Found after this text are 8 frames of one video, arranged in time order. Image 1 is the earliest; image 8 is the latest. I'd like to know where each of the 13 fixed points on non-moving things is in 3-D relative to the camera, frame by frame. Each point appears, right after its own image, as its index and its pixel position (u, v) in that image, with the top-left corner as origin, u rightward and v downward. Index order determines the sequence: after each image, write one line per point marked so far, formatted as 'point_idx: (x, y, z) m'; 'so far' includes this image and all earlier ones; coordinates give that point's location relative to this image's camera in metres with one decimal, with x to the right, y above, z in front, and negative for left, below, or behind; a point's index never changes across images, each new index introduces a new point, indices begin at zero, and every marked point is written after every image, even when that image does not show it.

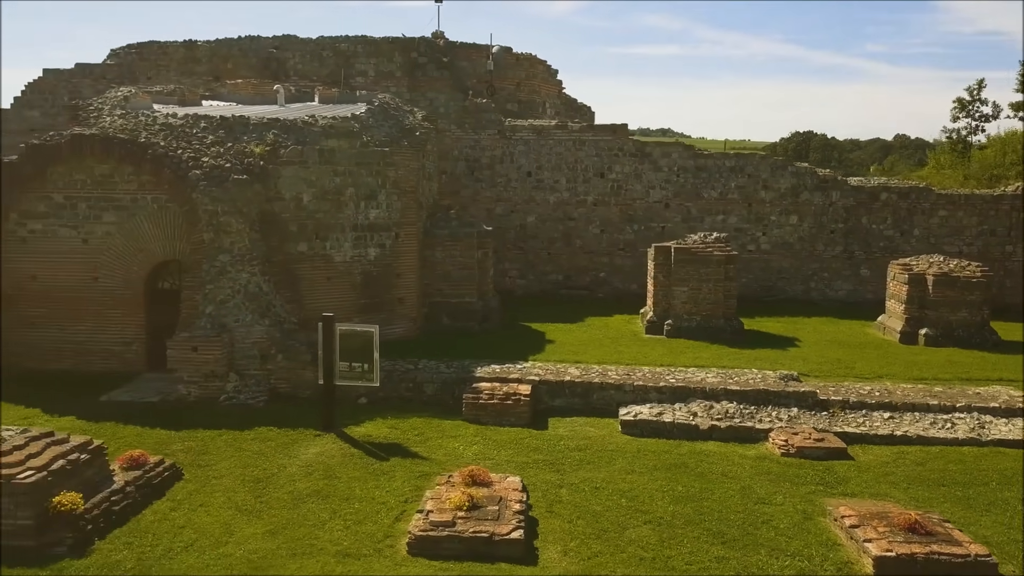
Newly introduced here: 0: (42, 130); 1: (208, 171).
0: (-9.4, +3.2, +16.5) m
1: (-3.7, +1.4, +10.1) m
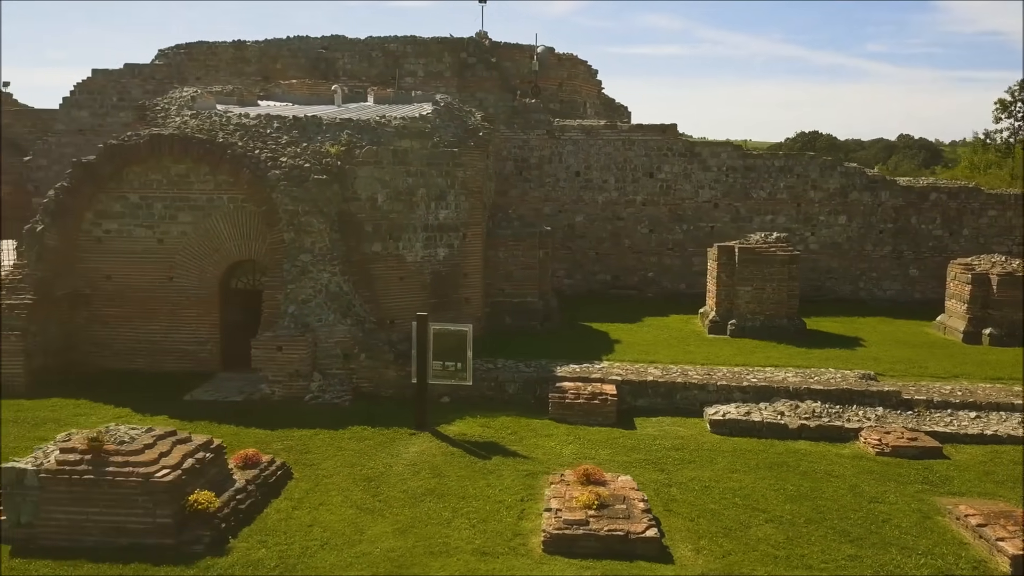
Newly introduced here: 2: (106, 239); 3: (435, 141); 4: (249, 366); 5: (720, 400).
0: (-8.5, +3.2, +16.6) m
1: (-2.7, +1.4, +10.1) m
2: (-5.2, +0.6, +10.6) m
3: (-1.0, +2.0, +11.2) m
4: (-3.1, -1.0, +10.9) m
5: (+2.4, -1.3, +9.4) m
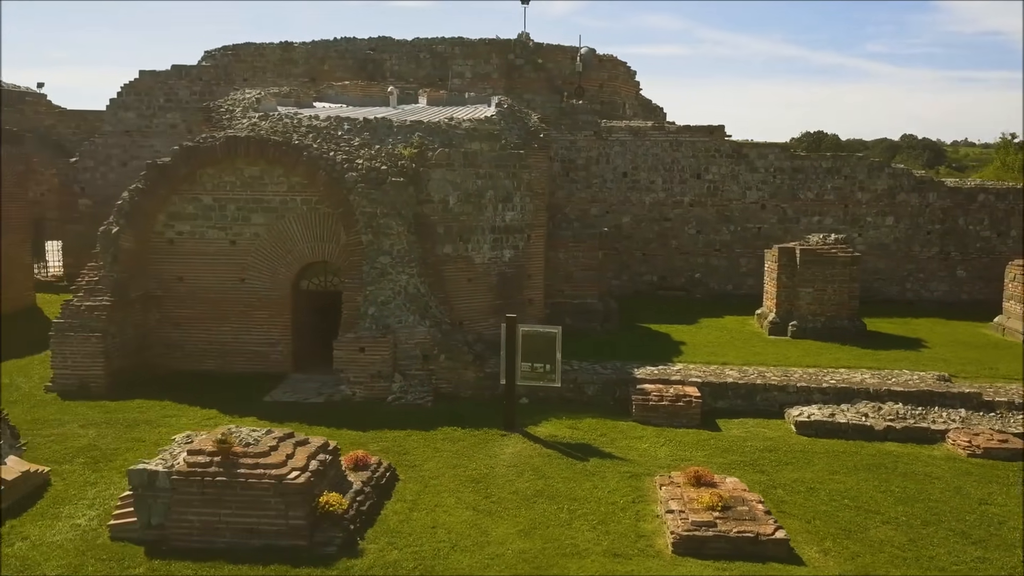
0: (-7.5, +3.2, +16.6) m
1: (-1.8, +1.4, +10.1) m
2: (-4.3, +0.6, +10.6) m
3: (-0.1, +2.0, +11.3) m
4: (-2.2, -1.1, +11.0) m
5: (+3.3, -1.3, +9.4) m
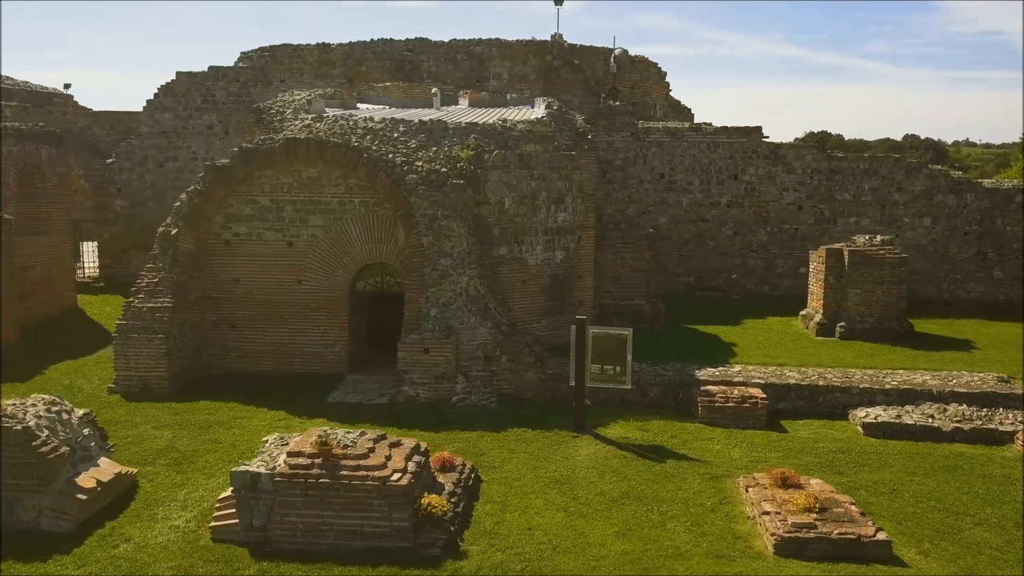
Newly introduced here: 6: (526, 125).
0: (-6.8, +3.1, +16.6) m
1: (-1.1, +1.4, +10.2) m
2: (-3.6, +0.6, +10.7) m
3: (+0.6, +2.0, +11.3) m
4: (-1.5, -1.1, +11.0) m
5: (+4.0, -1.3, +9.4) m
6: (+0.2, +2.2, +11.2) m
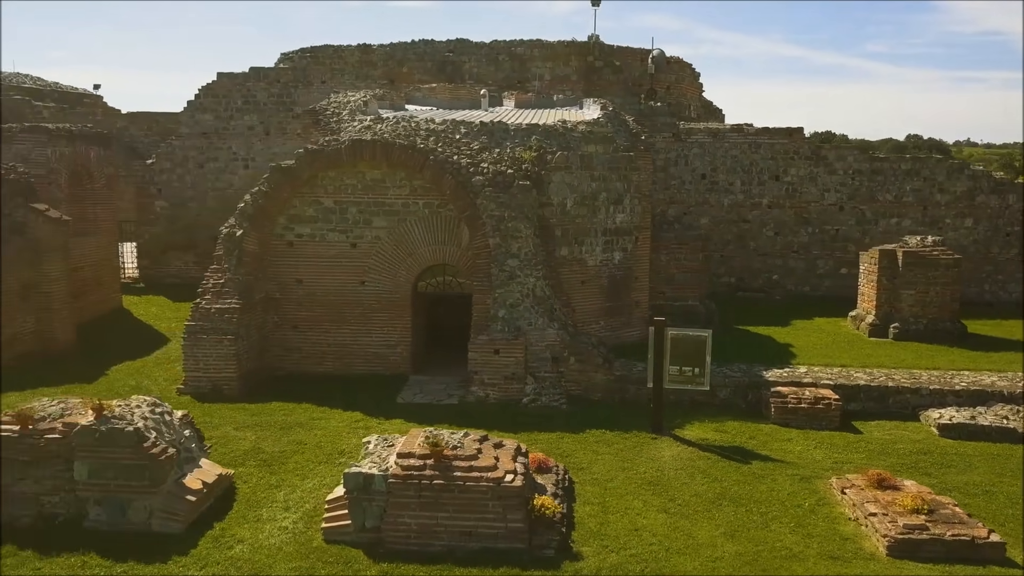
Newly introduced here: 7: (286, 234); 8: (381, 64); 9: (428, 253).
0: (-6.0, +3.1, +16.7) m
1: (-0.3, +1.4, +10.2) m
2: (-2.8, +0.6, +10.7) m
3: (+1.4, +2.0, +11.3) m
4: (-0.7, -1.1, +11.0) m
5: (+4.8, -1.3, +9.4) m
6: (+1.0, +2.2, +11.3) m
7: (-2.9, +0.7, +10.7) m
8: (-2.6, +4.5, +16.6) m
9: (-1.1, +0.4, +10.5) m
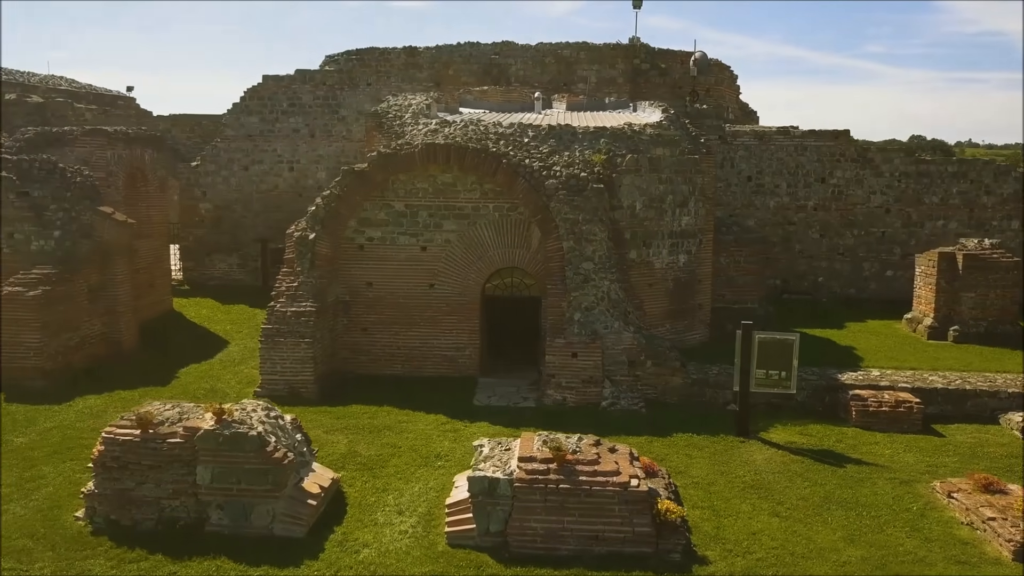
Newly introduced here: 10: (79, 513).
0: (-5.1, +3.1, +16.7) m
1: (+0.6, +1.3, +10.2) m
2: (-1.9, +0.5, +10.7) m
3: (+2.3, +1.9, +11.3) m
4: (+0.2, -1.1, +11.0) m
5: (+5.7, -1.4, +9.4) m
6: (+1.9, +2.2, +11.3) m
7: (-2.0, +0.7, +10.7) m
8: (-1.7, +4.5, +16.6) m
9: (-0.2, +0.4, +10.6) m
10: (-3.3, -1.7, +6.3) m
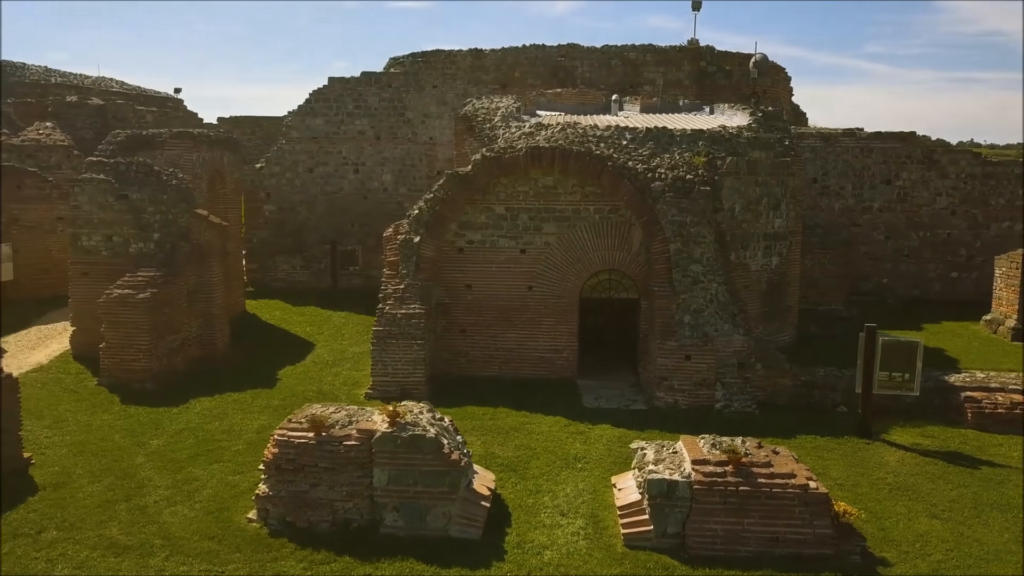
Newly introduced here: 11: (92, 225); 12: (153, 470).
0: (-3.8, +3.1, +16.7) m
1: (+1.9, +1.3, +10.2) m
2: (-0.6, +0.5, +10.7) m
3: (+3.6, +1.9, +11.4) m
4: (+1.5, -1.2, +11.1) m
5: (+7.0, -1.4, +9.5) m
6: (+3.2, +2.1, +11.3) m
7: (-0.7, +0.6, +10.7) m
8: (-0.4, +4.4, +16.7) m
9: (+1.1, +0.4, +10.6) m
10: (-2.0, -1.7, +6.4) m
11: (-5.6, +0.8, +11.0) m
12: (-3.2, -1.6, +7.3) m
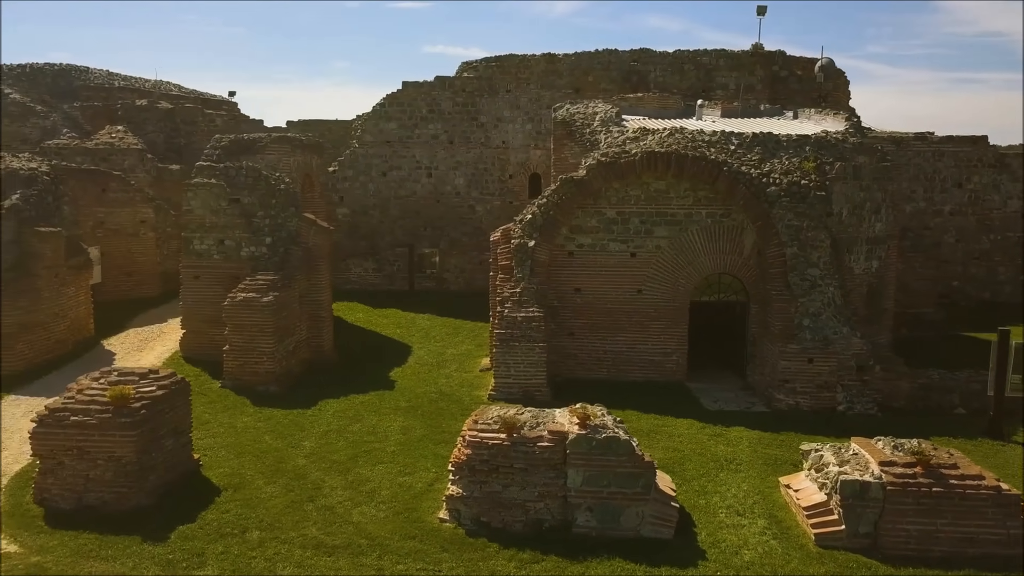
0: (-2.3, +3.0, +16.9) m
1: (+3.4, +1.3, +10.4) m
2: (+0.9, +0.5, +10.9) m
3: (+5.1, +1.8, +11.5) m
4: (+3.0, -1.2, +11.2) m
5: (+8.5, -1.4, +9.6) m
6: (+4.7, +2.1, +11.4) m
7: (+0.7, +0.6, +10.9) m
8: (+1.1, +4.4, +16.8) m
9: (+2.6, +0.3, +10.7) m
10: (-0.6, -1.8, +6.5) m
11: (-4.2, +0.8, +11.2) m
12: (-1.7, -1.7, +7.4) m
